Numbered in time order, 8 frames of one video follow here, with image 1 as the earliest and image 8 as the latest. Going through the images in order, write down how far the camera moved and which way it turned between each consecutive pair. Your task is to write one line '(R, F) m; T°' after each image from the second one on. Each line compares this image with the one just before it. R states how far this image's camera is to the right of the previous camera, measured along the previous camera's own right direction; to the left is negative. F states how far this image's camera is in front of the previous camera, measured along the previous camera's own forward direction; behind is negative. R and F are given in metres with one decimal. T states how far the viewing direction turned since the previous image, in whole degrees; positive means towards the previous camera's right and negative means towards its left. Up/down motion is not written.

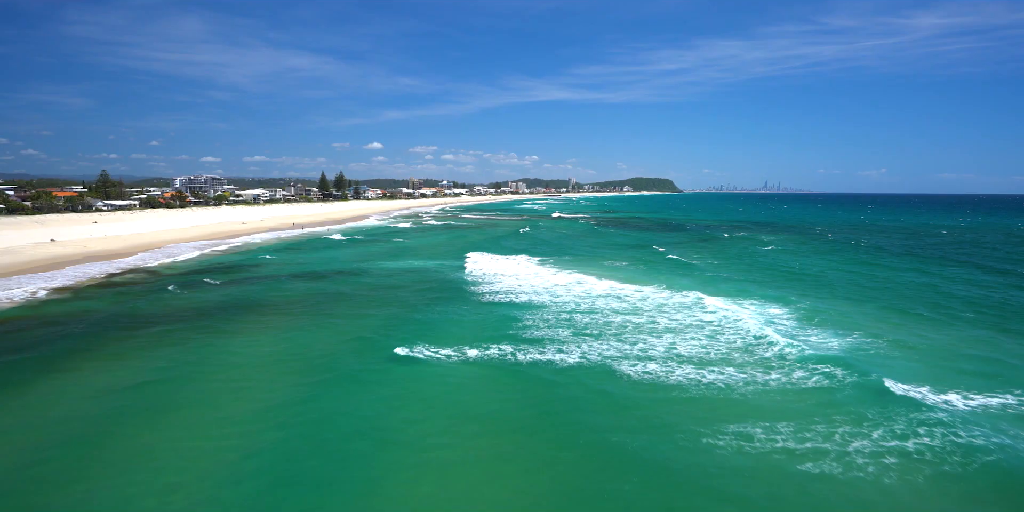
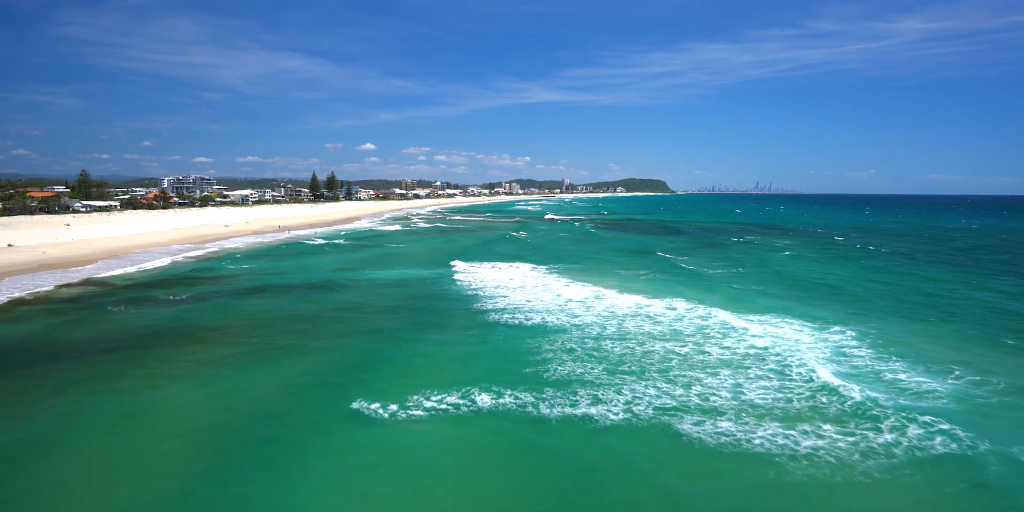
(-0.8, +2.9) m; +1°
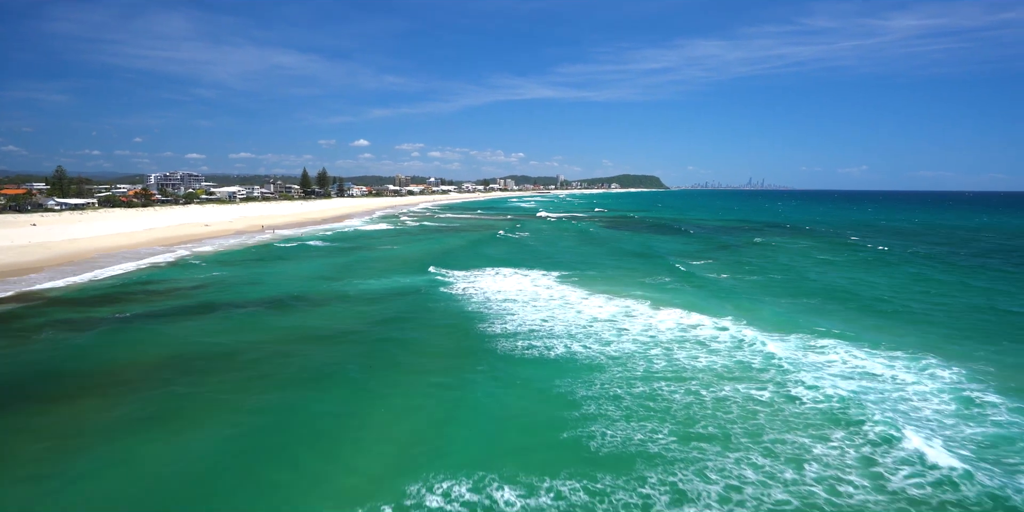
(-0.9, +3.3) m; +1°
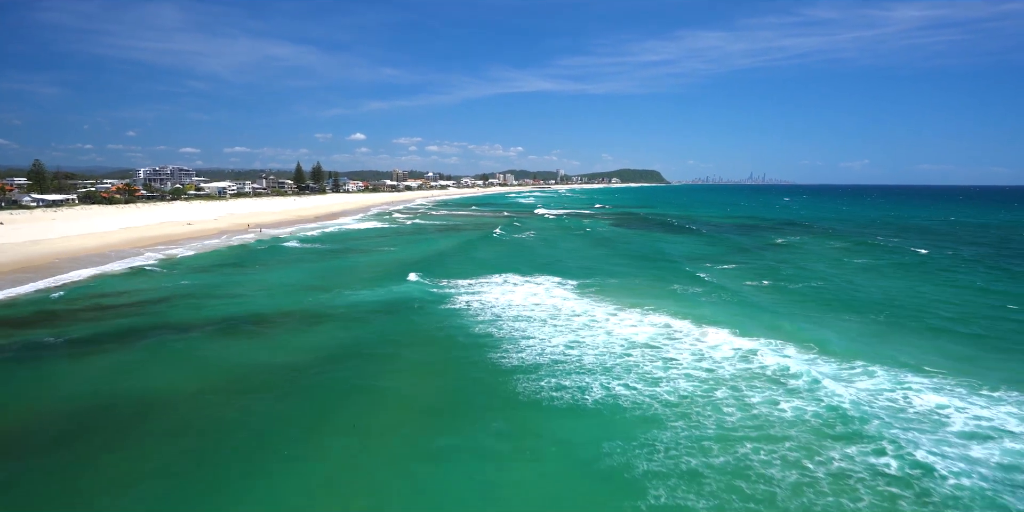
(-0.8, +2.9) m; 0°
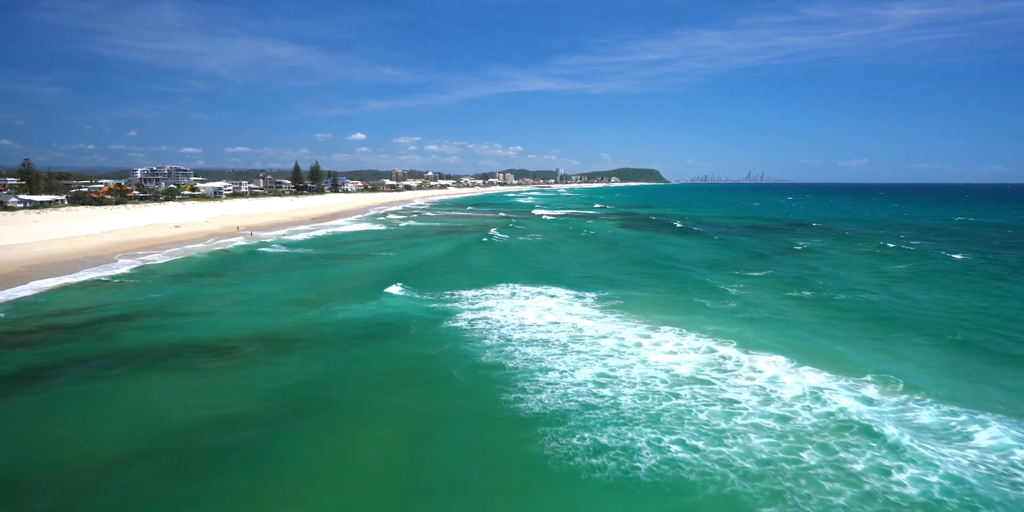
(-0.6, +2.4) m; 0°
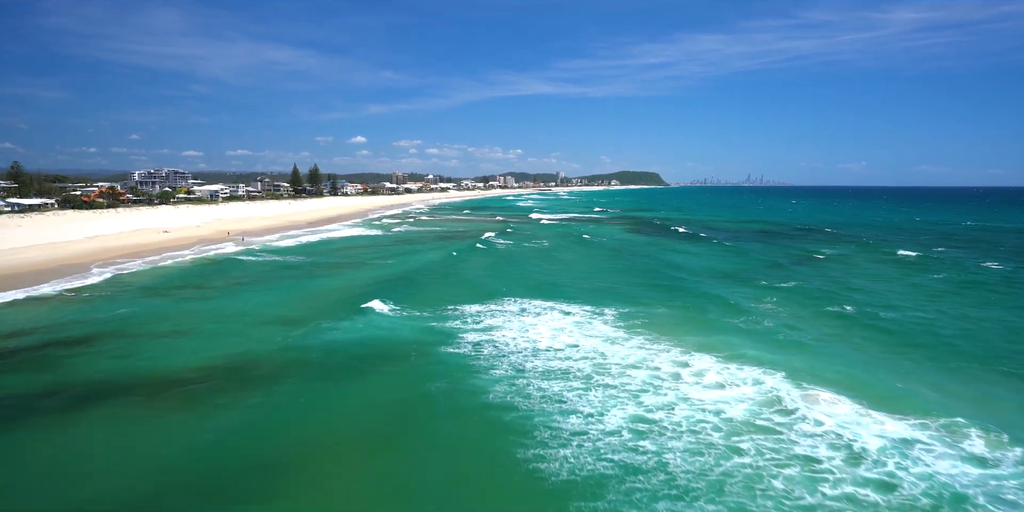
(-0.5, +2.0) m; 0°
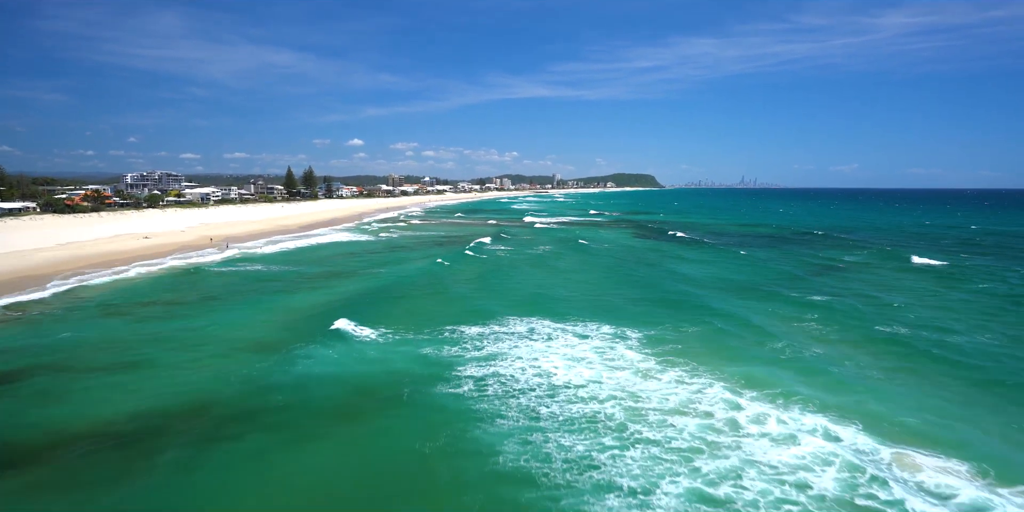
(-0.4, +2.3) m; 0°
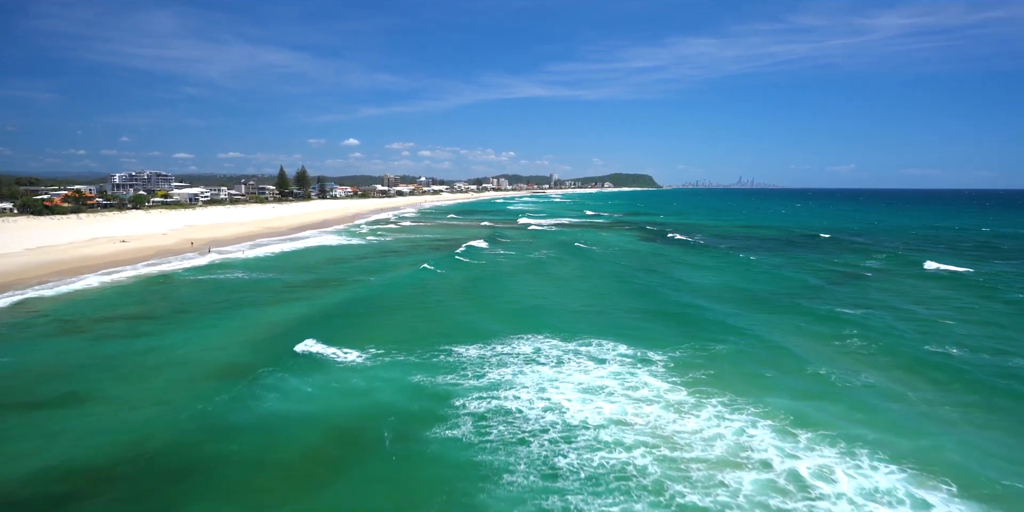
(-0.3, +1.9) m; +1°
